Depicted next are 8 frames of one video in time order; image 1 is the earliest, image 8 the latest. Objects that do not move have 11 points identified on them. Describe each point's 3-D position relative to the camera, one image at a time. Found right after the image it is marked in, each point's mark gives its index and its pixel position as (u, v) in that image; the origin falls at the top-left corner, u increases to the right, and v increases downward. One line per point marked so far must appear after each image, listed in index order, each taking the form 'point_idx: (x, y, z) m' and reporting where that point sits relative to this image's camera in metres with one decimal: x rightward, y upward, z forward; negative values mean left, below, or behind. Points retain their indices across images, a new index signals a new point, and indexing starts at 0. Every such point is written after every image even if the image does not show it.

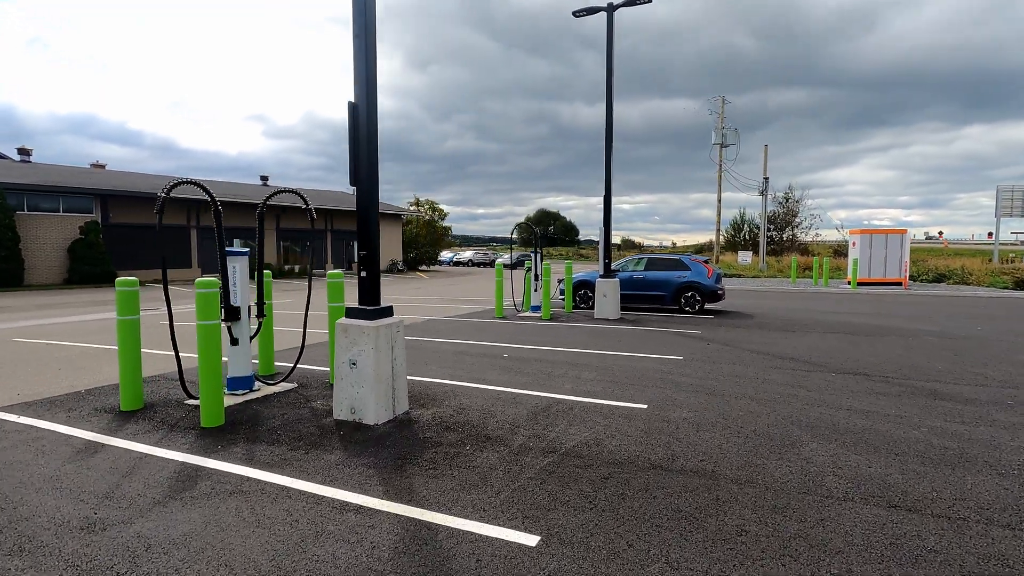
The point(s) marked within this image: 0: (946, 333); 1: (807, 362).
0: (+8.3, -0.9, +10.3) m
1: (+4.2, -1.1, +7.7) m
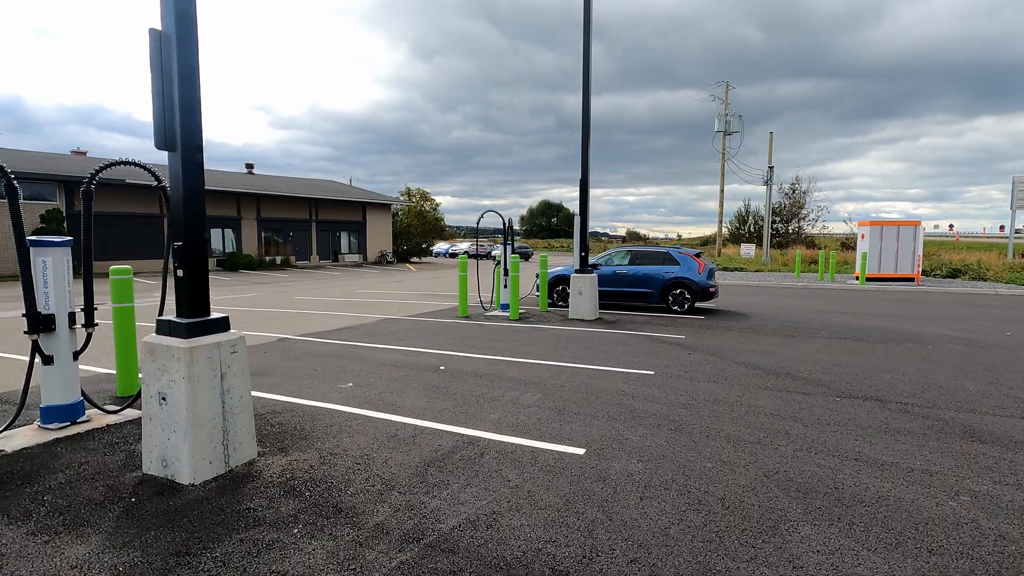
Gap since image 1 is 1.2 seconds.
0: (+7.5, -0.9, +8.8) m
1: (+3.4, -1.1, +6.2) m
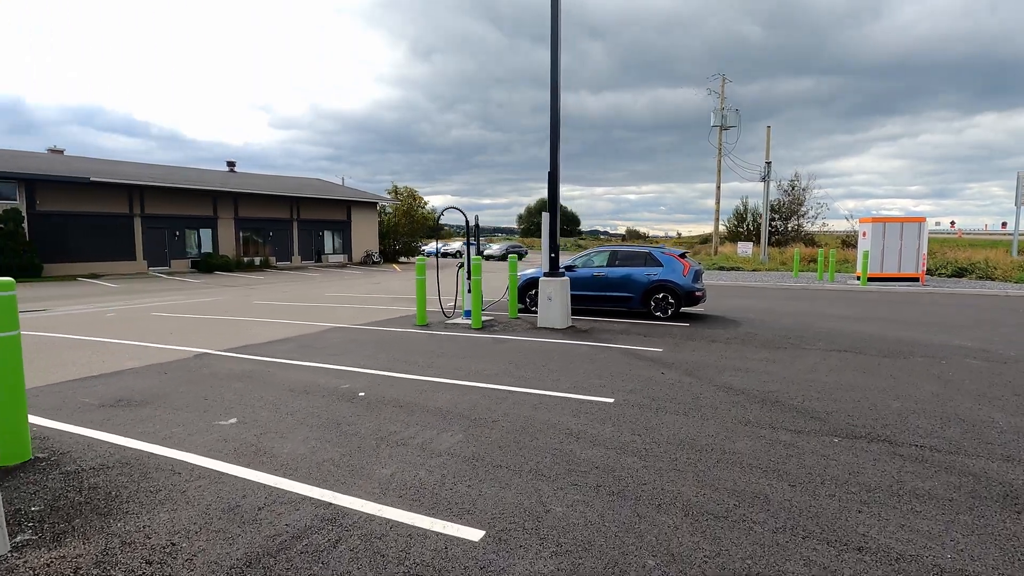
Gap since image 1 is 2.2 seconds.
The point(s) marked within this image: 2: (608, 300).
0: (+6.8, -1.0, +7.7) m
1: (+2.7, -1.2, +5.1) m
2: (+2.1, -0.3, +11.8) m
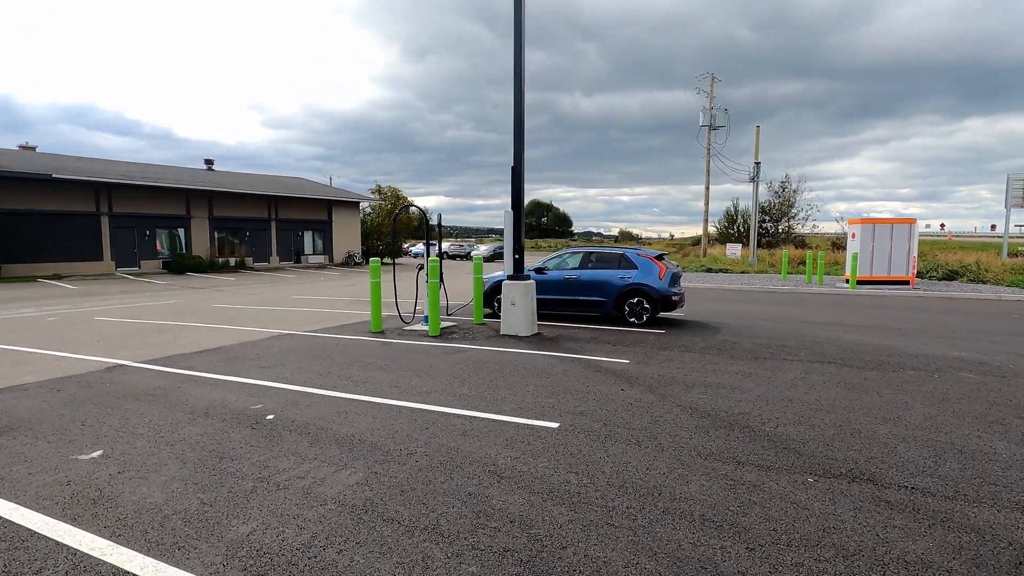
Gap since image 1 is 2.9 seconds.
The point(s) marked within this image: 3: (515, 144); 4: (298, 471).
0: (+6.2, -1.0, +7.0) m
1: (+2.1, -1.3, +4.3) m
2: (+1.4, -0.4, +11.1) m
3: (+0.1, +2.5, +9.4) m
4: (-1.5, -1.3, +3.8) m
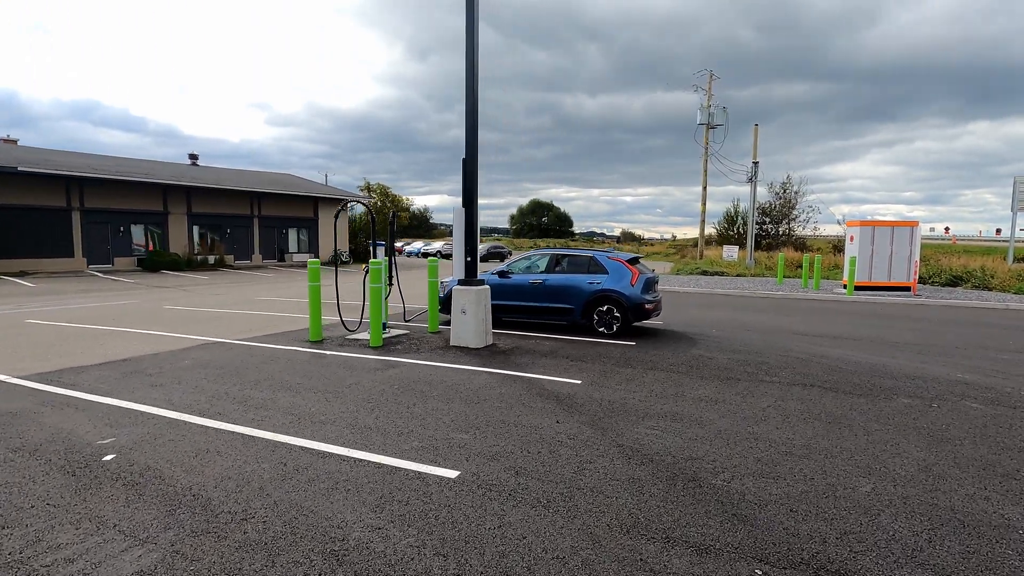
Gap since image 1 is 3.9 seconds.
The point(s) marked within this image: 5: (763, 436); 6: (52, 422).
0: (+5.4, -1.2, +6.0) m
1: (+1.2, -1.4, +3.4) m
2: (+0.6, -0.5, +10.1) m
3: (-0.7, +2.4, +8.4) m
4: (-2.3, -1.4, +2.9) m
5: (+2.2, -1.3, +4.7) m
6: (-4.2, -1.2, +4.9) m
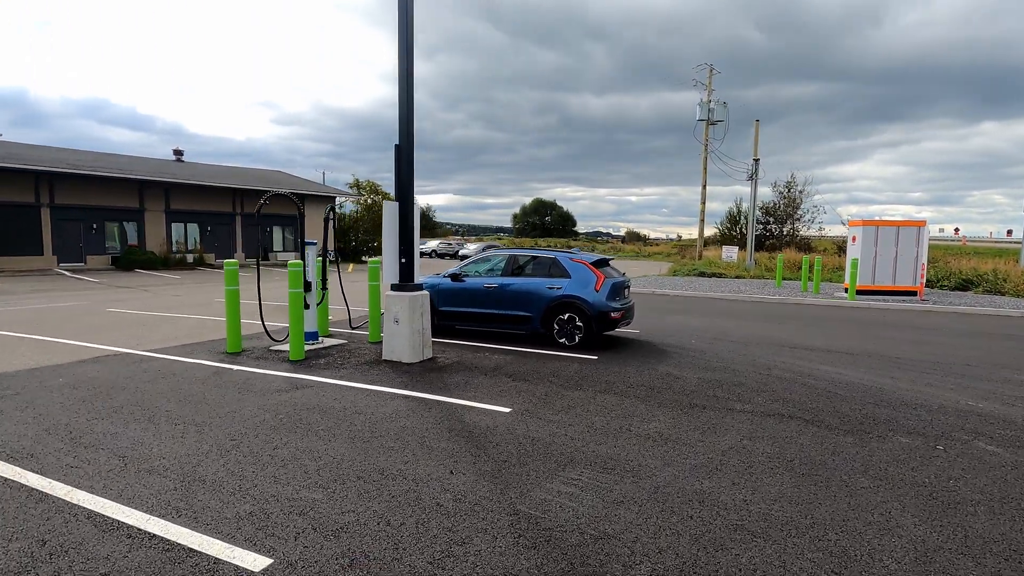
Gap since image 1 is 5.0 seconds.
0: (+4.5, -1.3, +4.8) m
1: (+0.4, -1.5, +2.3) m
2: (-0.2, -0.6, +9.0) m
3: (-1.5, +2.3, +7.3) m
4: (-3.2, -1.5, +1.8) m
5: (+1.3, -1.4, +3.6) m
6: (-5.1, -1.3, +3.9) m
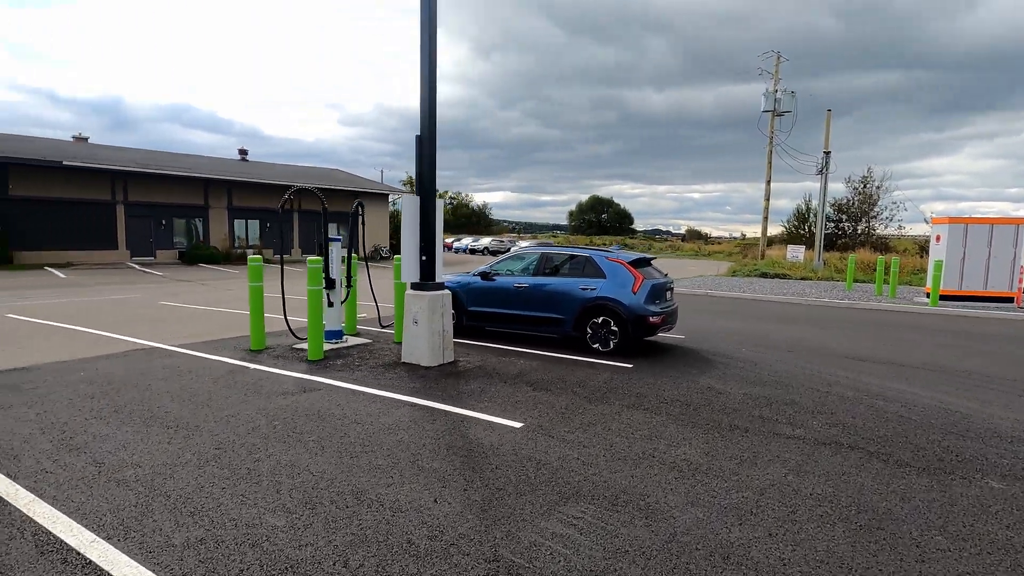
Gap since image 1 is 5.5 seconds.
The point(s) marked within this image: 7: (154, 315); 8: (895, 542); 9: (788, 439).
0: (+4.5, -1.4, +3.8) m
1: (+0.2, -1.5, +1.7) m
2: (+0.3, -0.6, +8.5) m
3: (-1.1, +2.3, +6.9) m
4: (-3.5, -1.5, +1.7) m
5: (+1.2, -1.4, +2.9) m
6: (-5.1, -1.2, +3.9) m
7: (-8.0, -0.6, +11.9) m
8: (+2.2, -1.4, +3.0) m
9: (+2.4, -1.3, +4.7) m
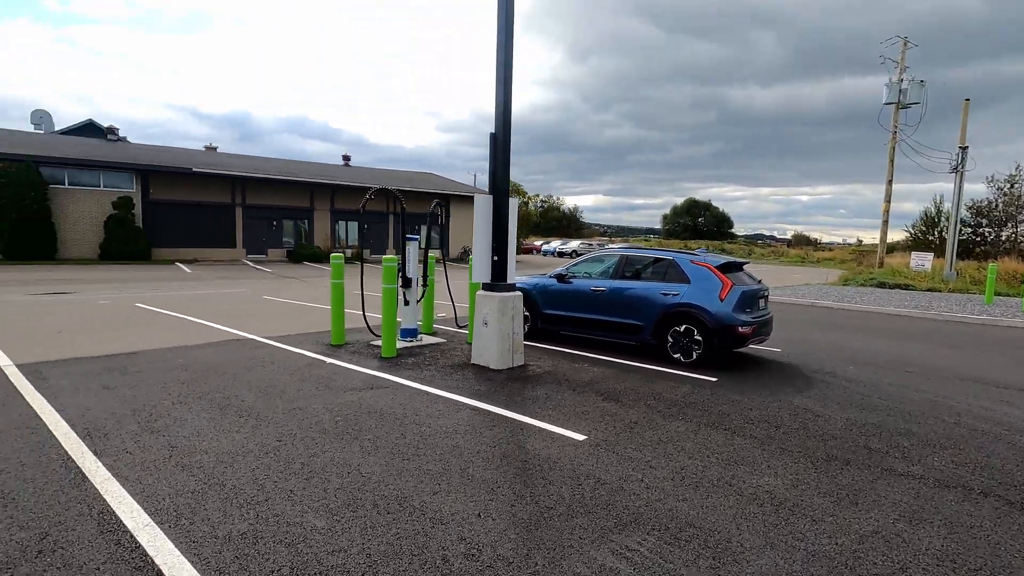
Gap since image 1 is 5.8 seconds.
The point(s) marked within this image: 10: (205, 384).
0: (+4.8, -1.5, +2.8) m
1: (+0.2, -1.5, +1.4) m
2: (+1.5, -0.6, +8.1) m
3: (-0.2, +2.3, +6.8) m
4: (-3.4, -1.4, +2.0) m
5: (+1.4, -1.5, +2.4) m
6: (-4.6, -1.1, +4.4) m
7: (-6.2, -0.5, +12.9) m
8: (+2.4, -1.5, +2.4) m
9: (+2.9, -1.4, +3.9) m
10: (-3.3, -1.0, +5.8) m
